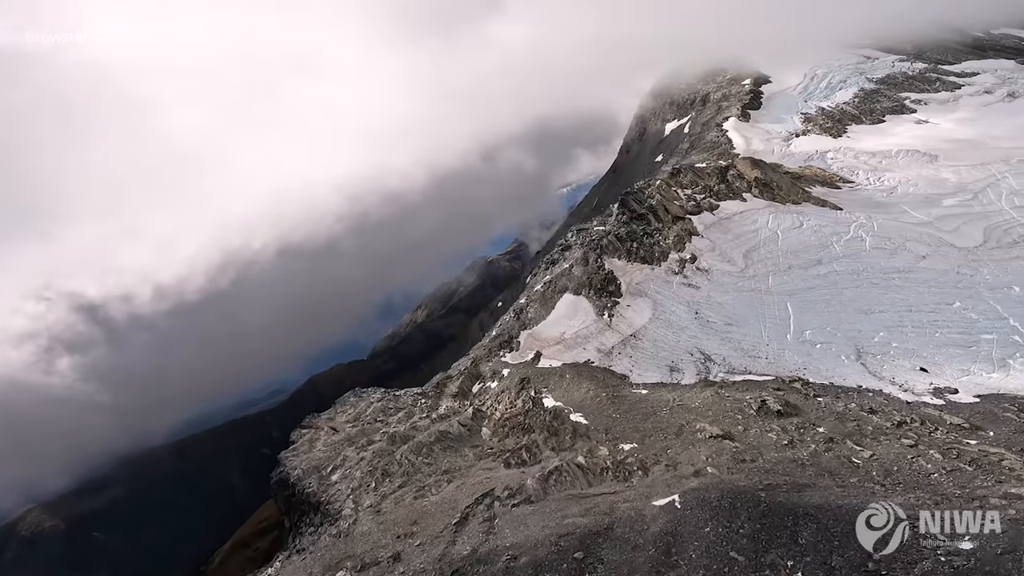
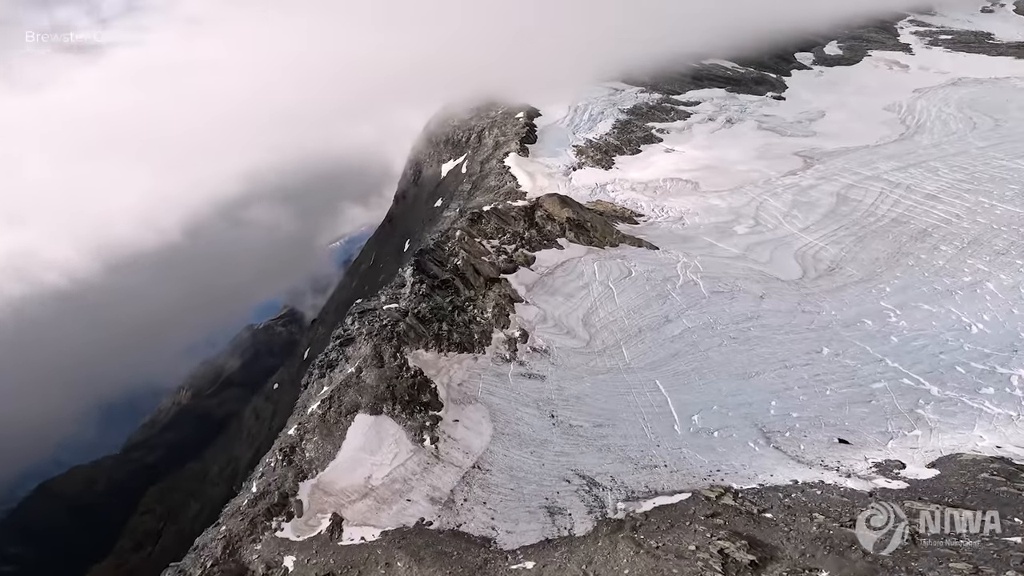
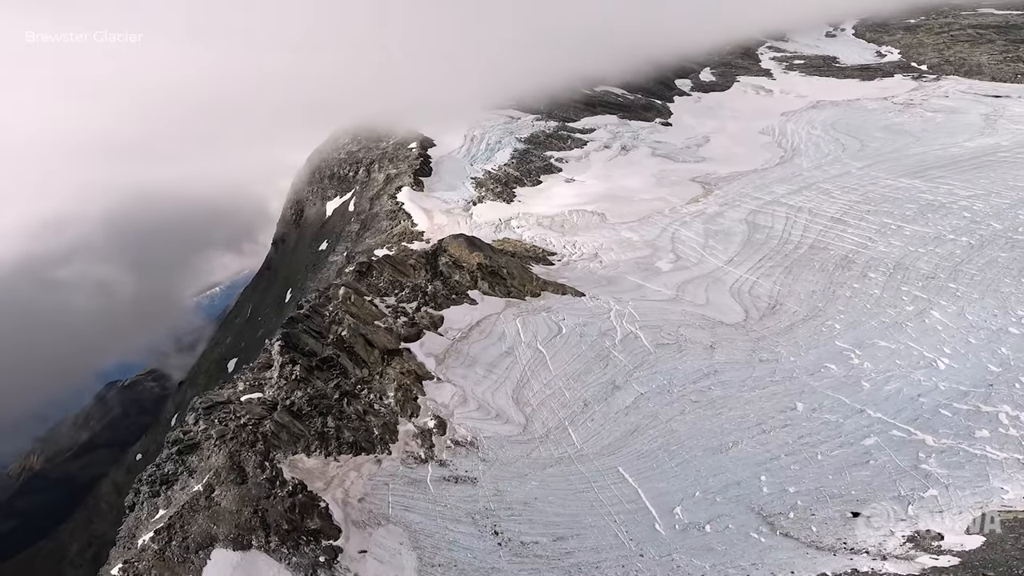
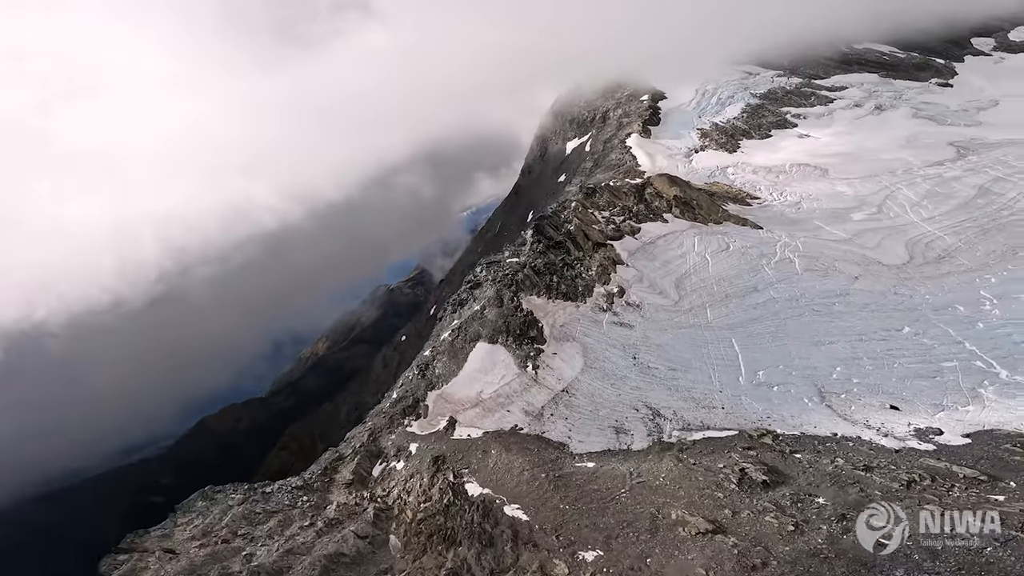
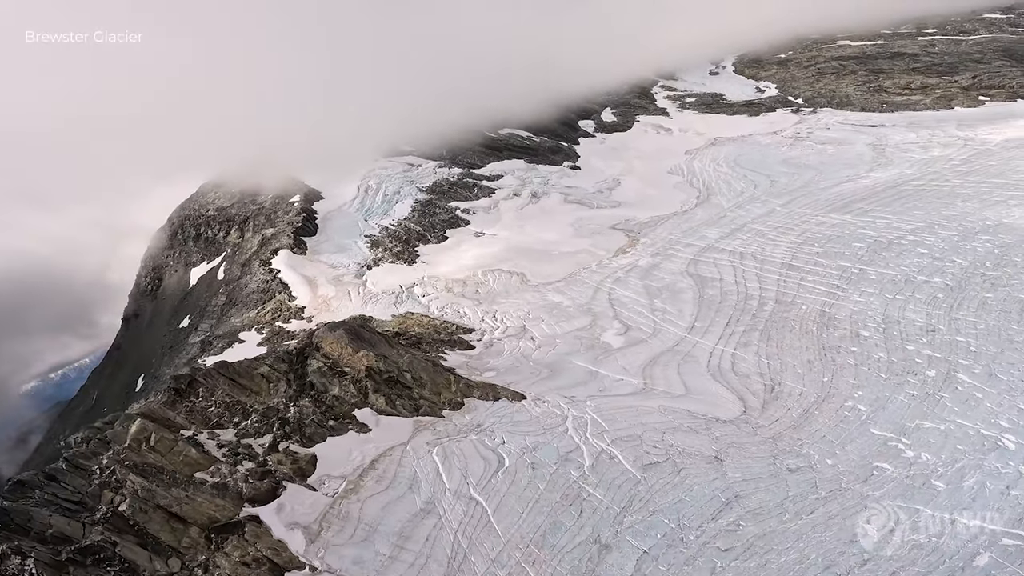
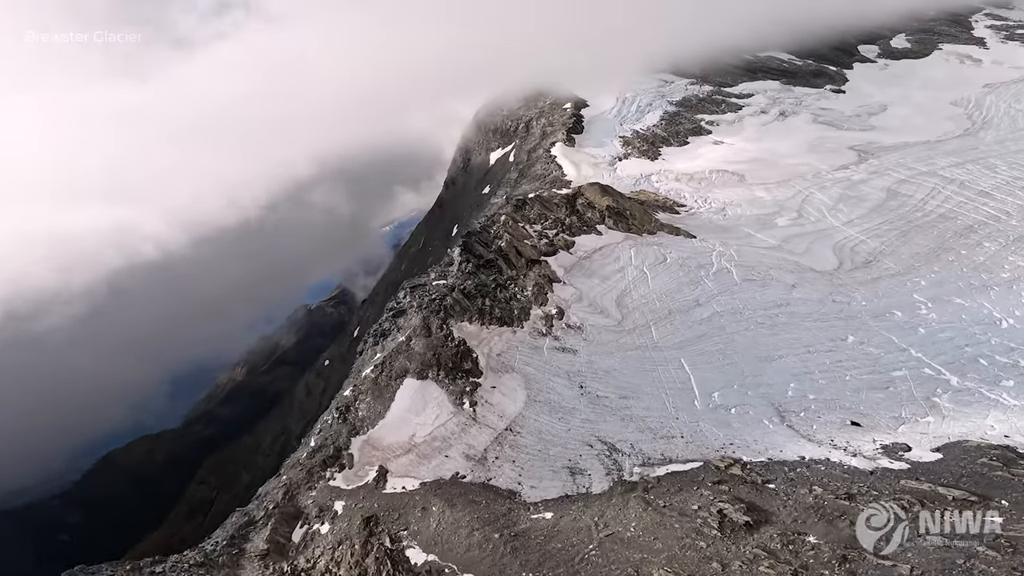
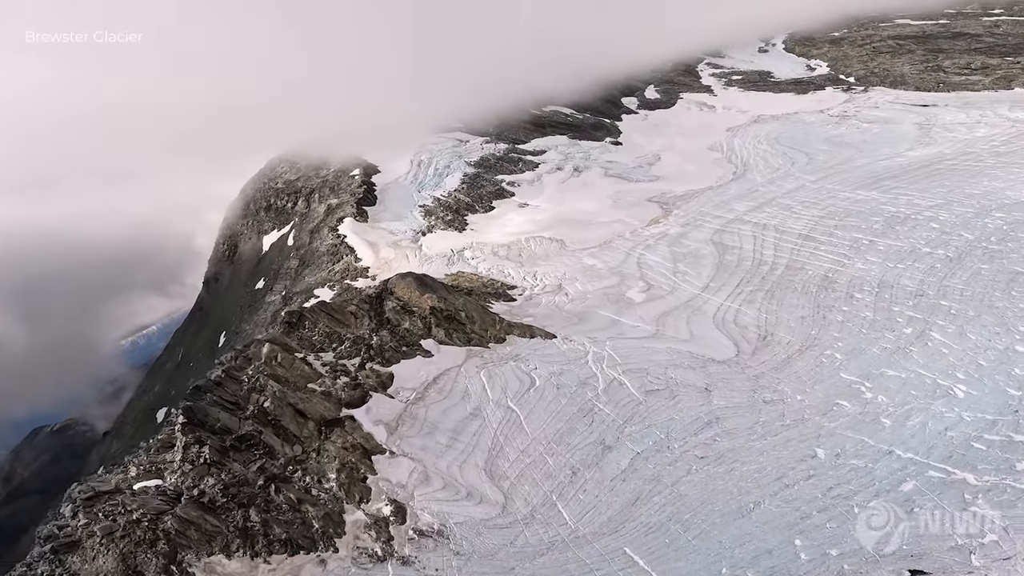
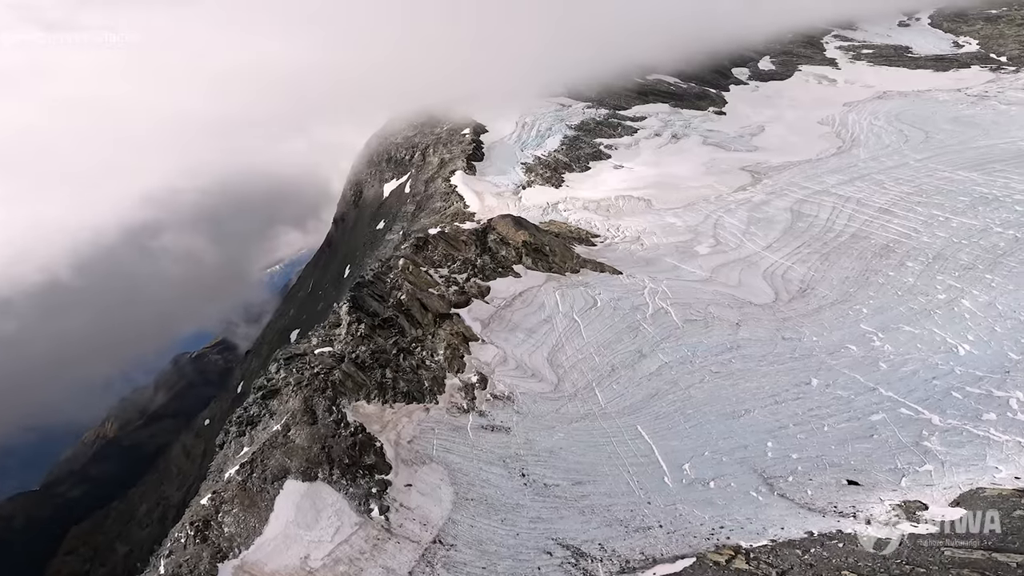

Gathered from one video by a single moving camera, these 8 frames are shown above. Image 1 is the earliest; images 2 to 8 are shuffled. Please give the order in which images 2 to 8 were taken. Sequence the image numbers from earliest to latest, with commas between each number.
4, 6, 2, 8, 3, 7, 5
